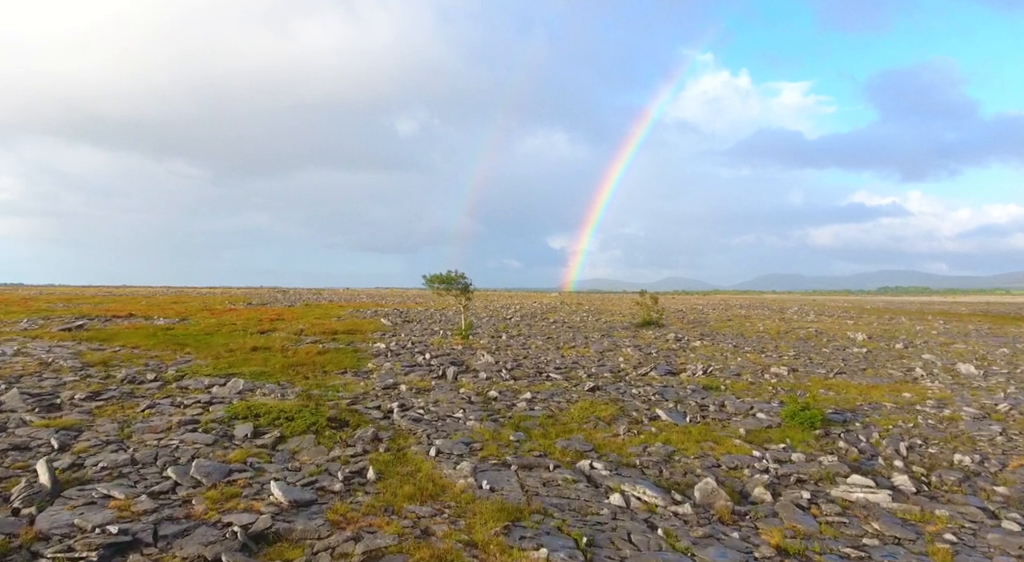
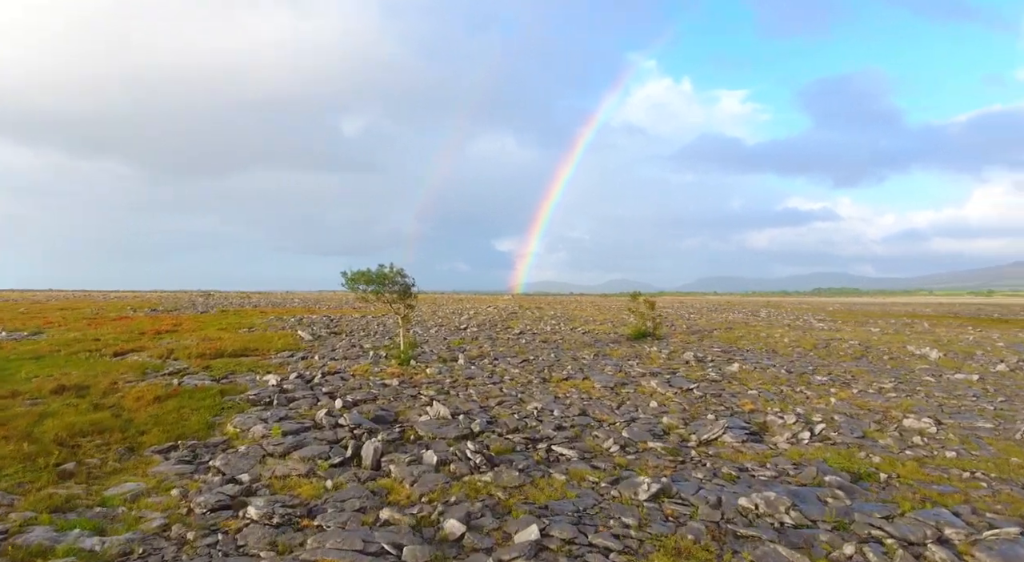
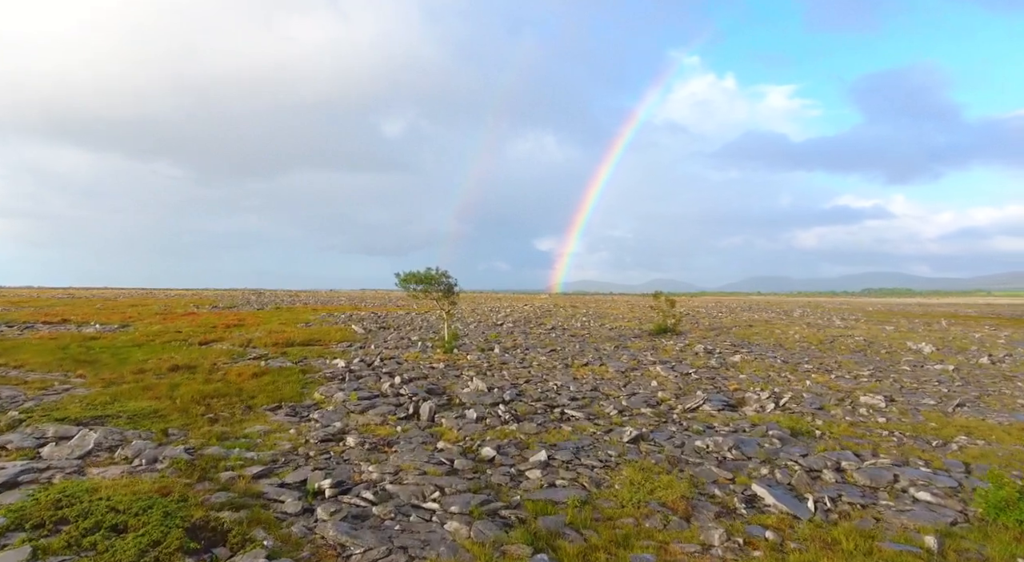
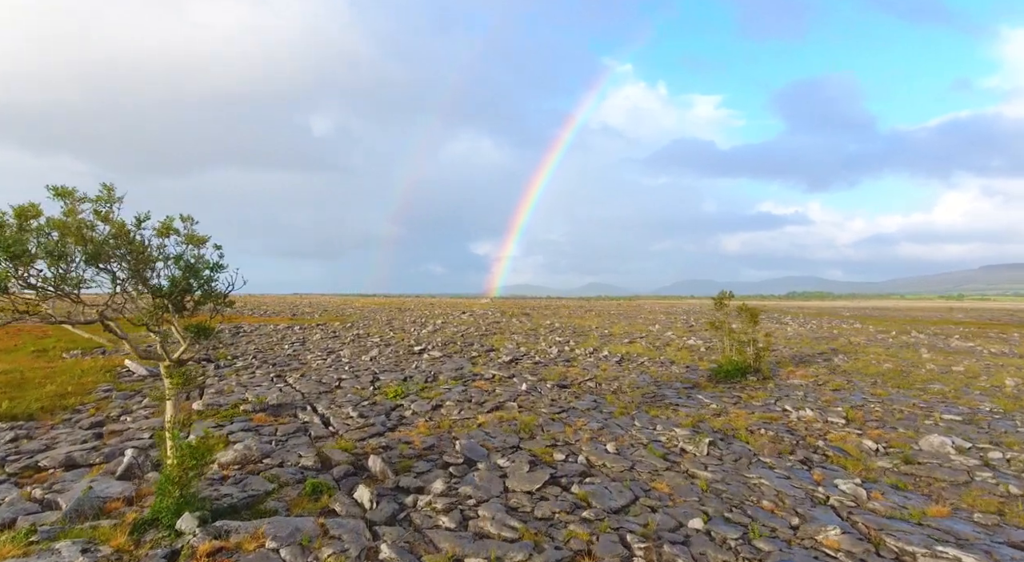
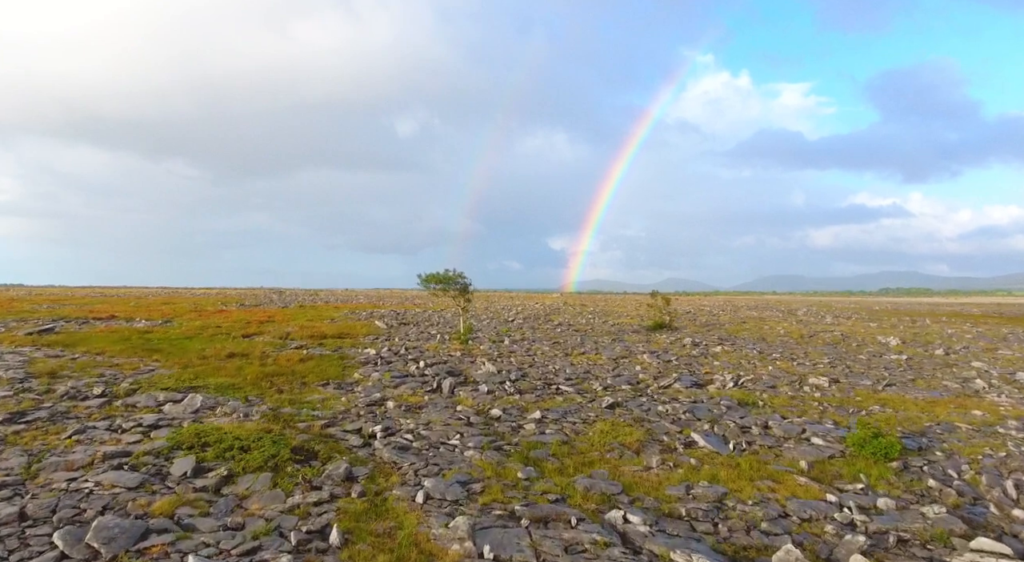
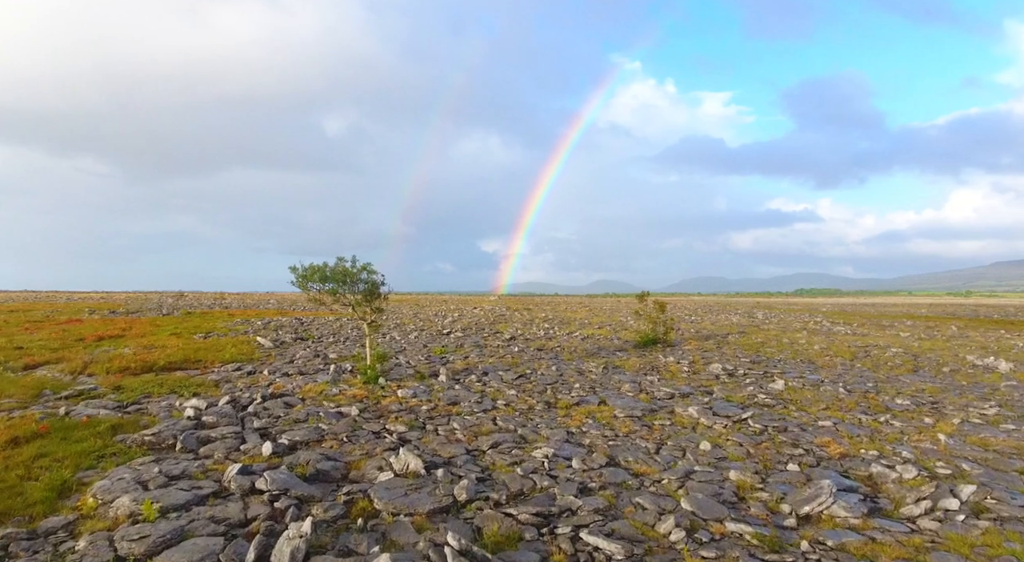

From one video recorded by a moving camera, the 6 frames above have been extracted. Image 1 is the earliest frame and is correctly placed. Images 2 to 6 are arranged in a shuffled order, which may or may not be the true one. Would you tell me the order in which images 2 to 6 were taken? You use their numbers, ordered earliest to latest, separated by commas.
5, 3, 2, 6, 4
